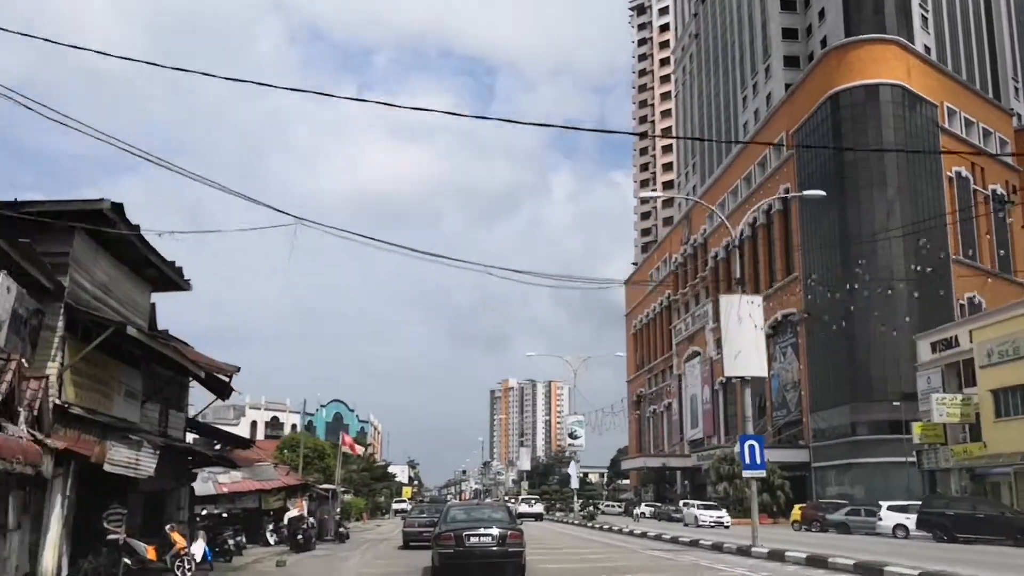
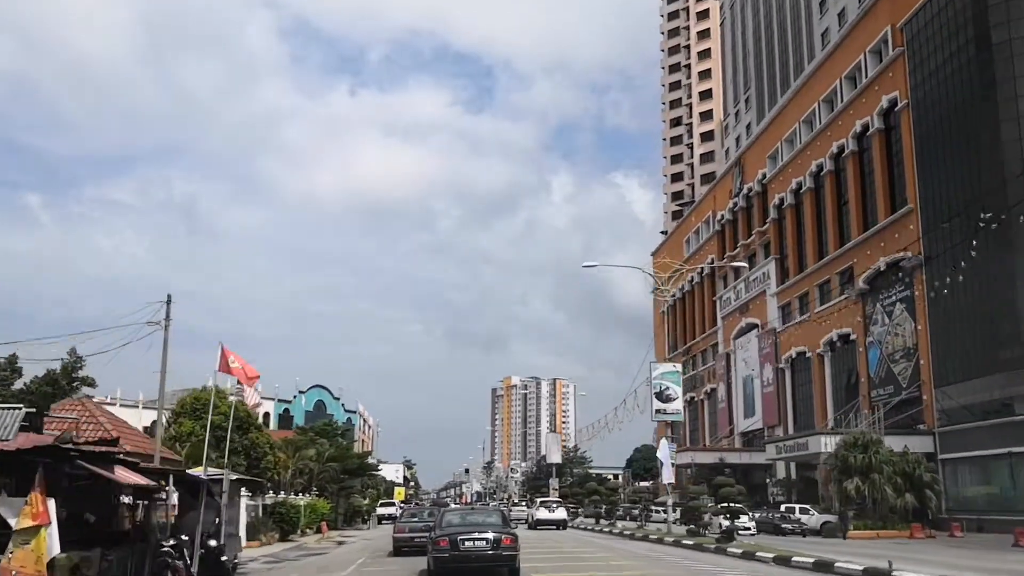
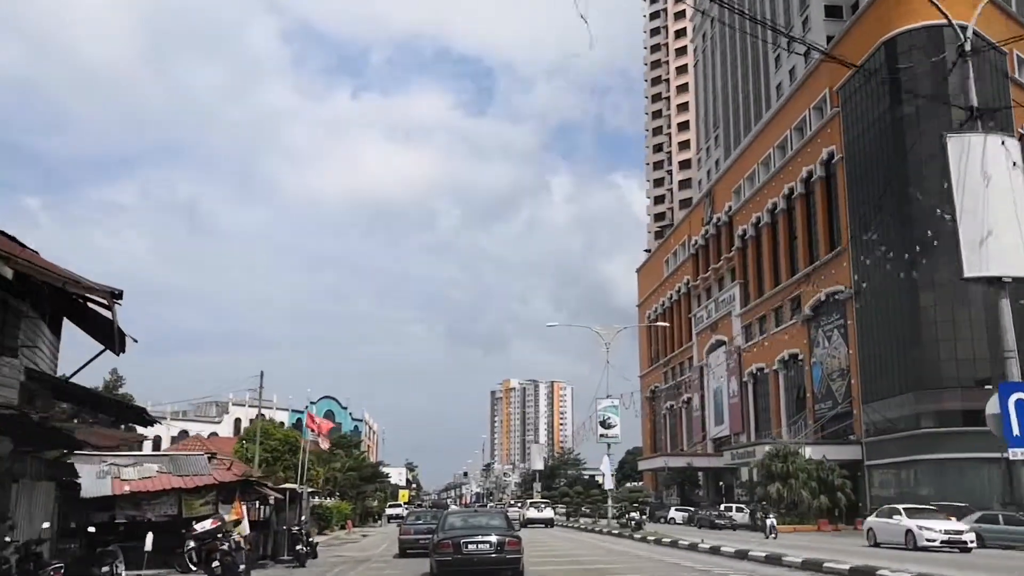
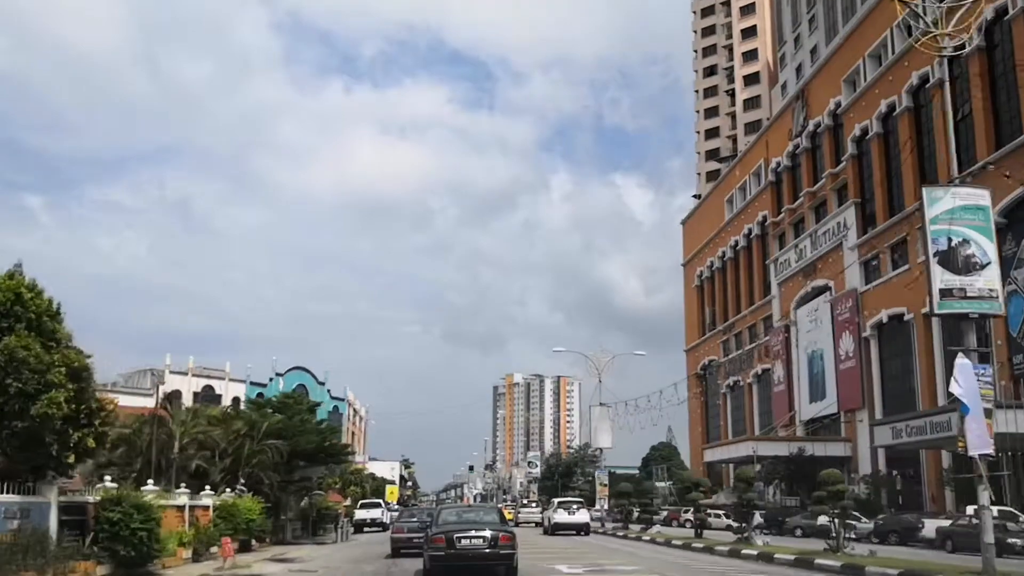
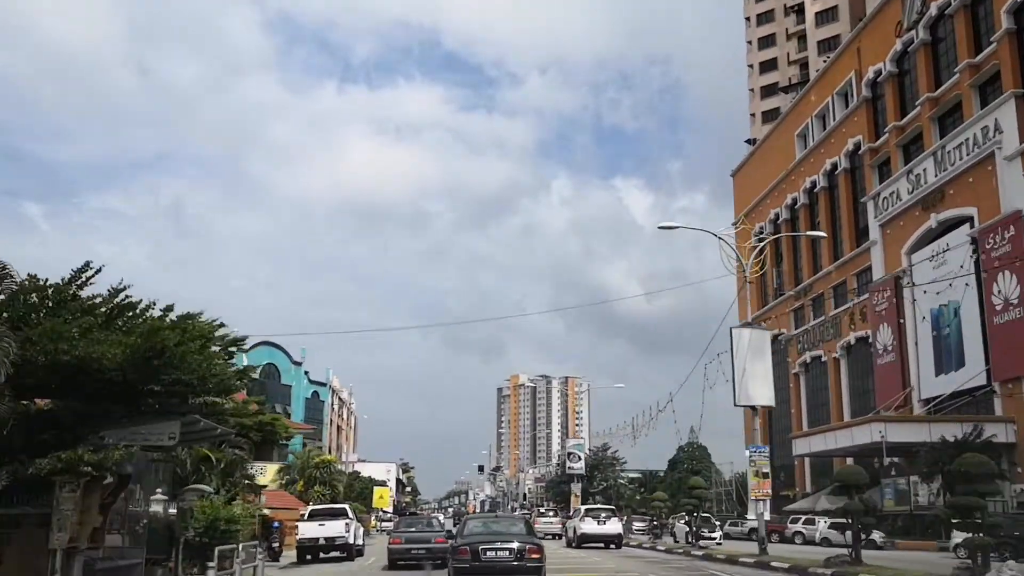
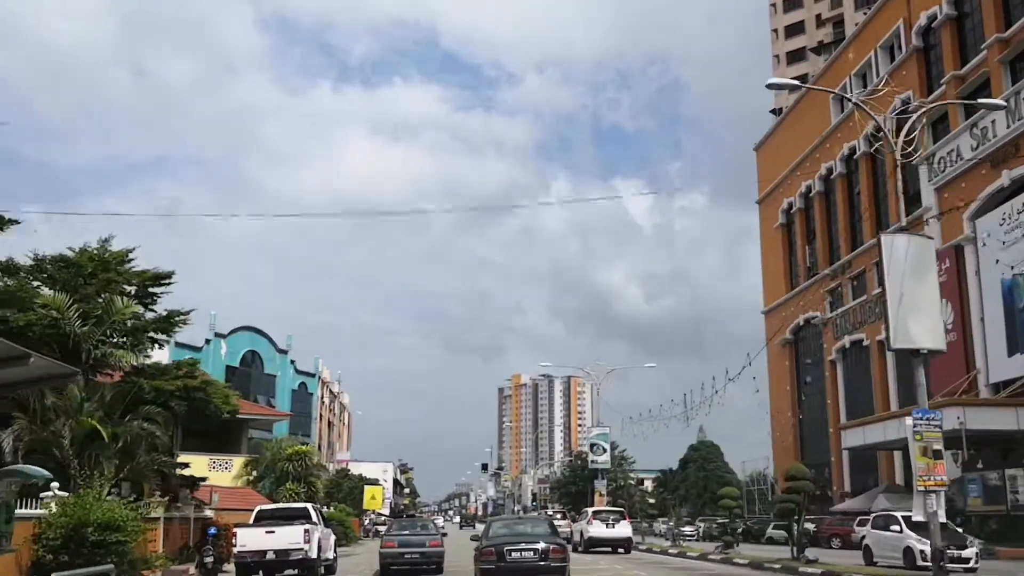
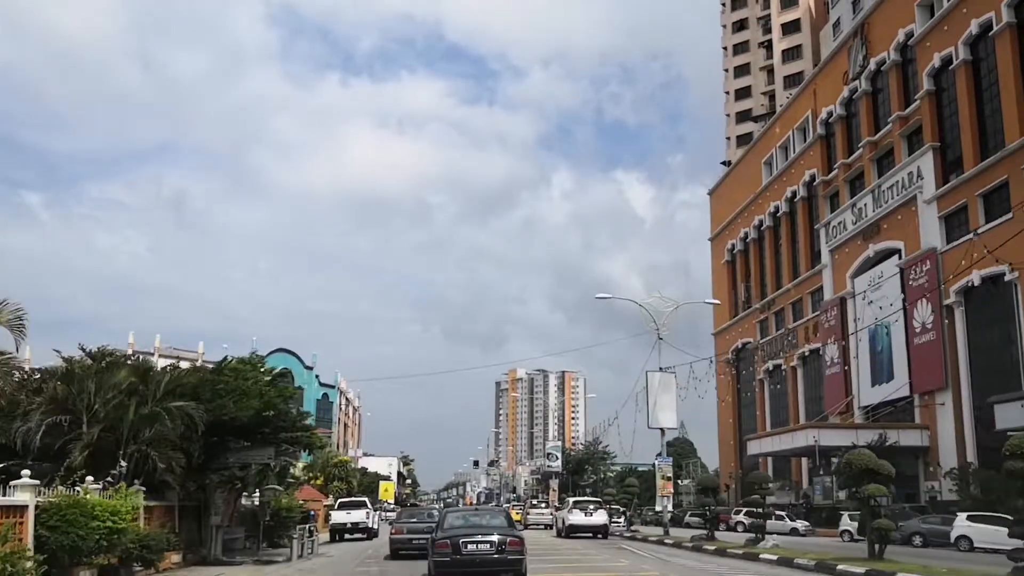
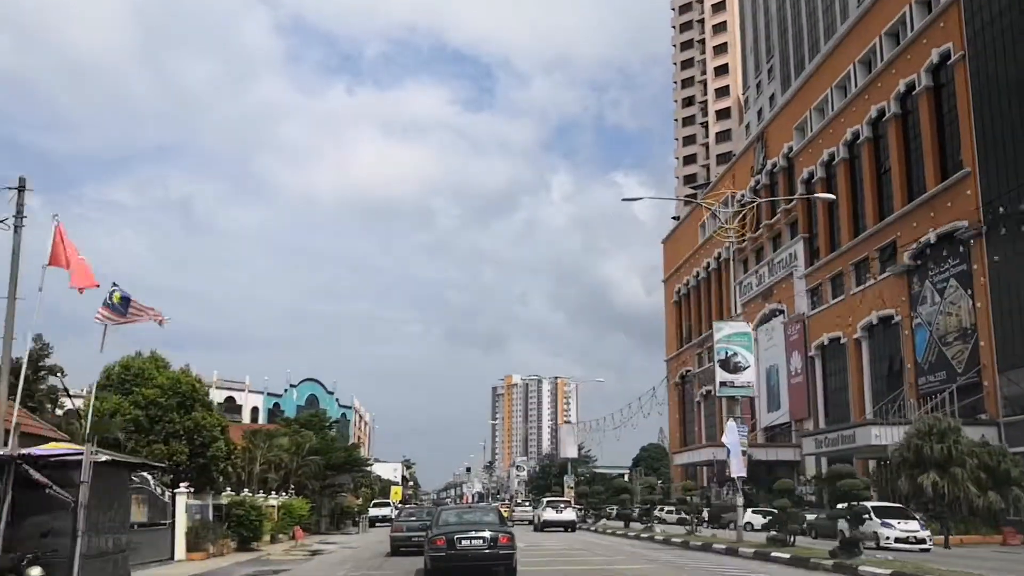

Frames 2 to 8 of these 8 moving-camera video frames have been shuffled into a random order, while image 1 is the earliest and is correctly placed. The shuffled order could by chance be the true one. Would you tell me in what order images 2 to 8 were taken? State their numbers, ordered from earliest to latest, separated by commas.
3, 2, 8, 4, 7, 5, 6
